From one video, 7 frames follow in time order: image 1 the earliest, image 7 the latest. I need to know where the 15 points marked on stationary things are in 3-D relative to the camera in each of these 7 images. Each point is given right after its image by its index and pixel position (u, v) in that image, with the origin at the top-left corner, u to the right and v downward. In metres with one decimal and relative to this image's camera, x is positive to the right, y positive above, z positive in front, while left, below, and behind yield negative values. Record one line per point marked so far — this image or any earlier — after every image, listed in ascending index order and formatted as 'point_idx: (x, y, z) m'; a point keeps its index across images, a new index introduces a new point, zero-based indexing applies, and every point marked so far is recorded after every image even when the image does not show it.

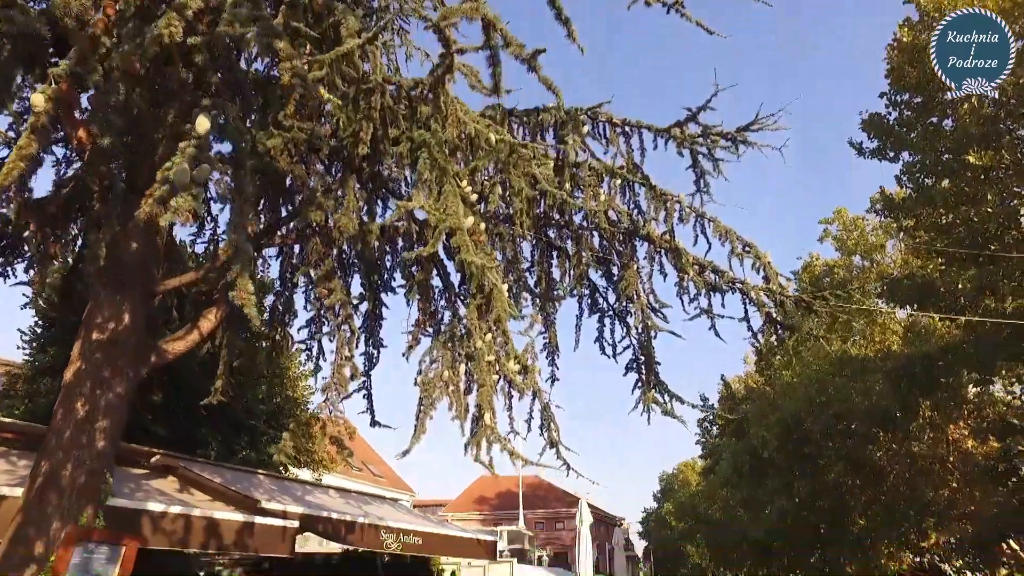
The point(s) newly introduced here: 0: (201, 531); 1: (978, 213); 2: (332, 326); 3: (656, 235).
0: (-3.9, -3.1, +8.4) m
1: (+10.7, +1.6, +15.2) m
2: (-2.1, -0.4, +7.7) m
3: (+1.9, +0.7, +9.0) m
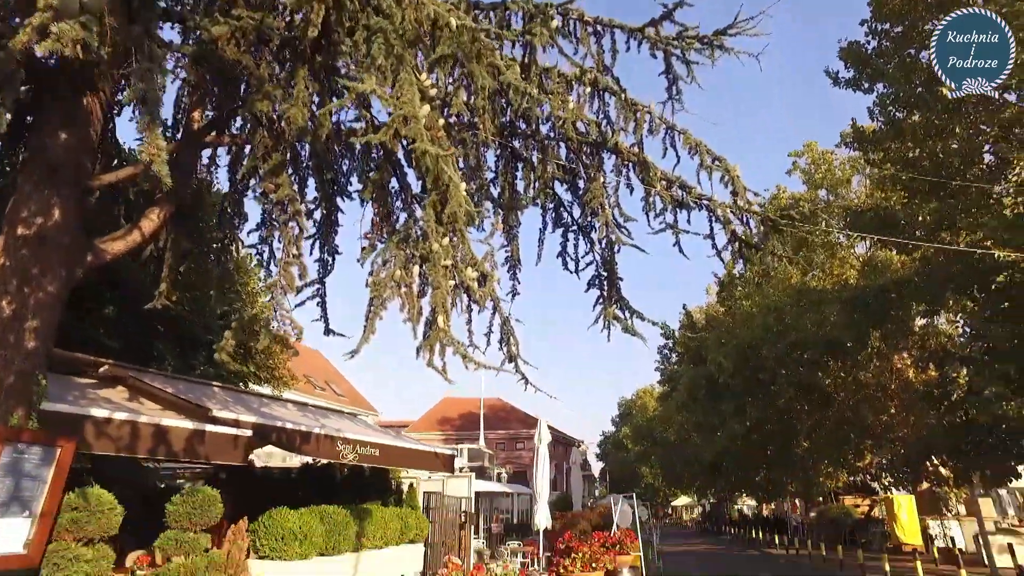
0: (-4.5, -1.9, +8.2) m
1: (+9.9, +3.2, +15.2) m
2: (-2.5, +0.7, +7.3) m
3: (+1.5, +1.8, +8.7) m
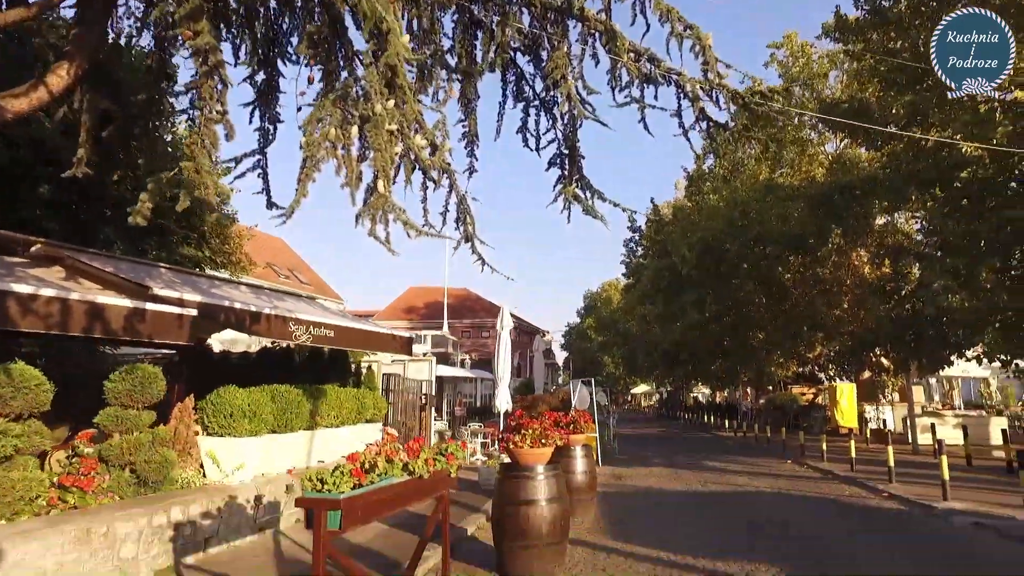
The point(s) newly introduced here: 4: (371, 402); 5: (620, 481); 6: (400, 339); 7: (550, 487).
0: (-5.0, -0.3, +7.8) m
1: (+9.1, +5.6, +14.6) m
2: (-3.0, +2.0, +6.6) m
3: (+1.0, +3.3, +8.0) m
4: (-2.9, -2.3, +13.3) m
5: (+2.6, -4.6, +16.0) m
6: (-2.3, -1.0, +13.9) m
7: (+0.4, -2.2, +7.4) m
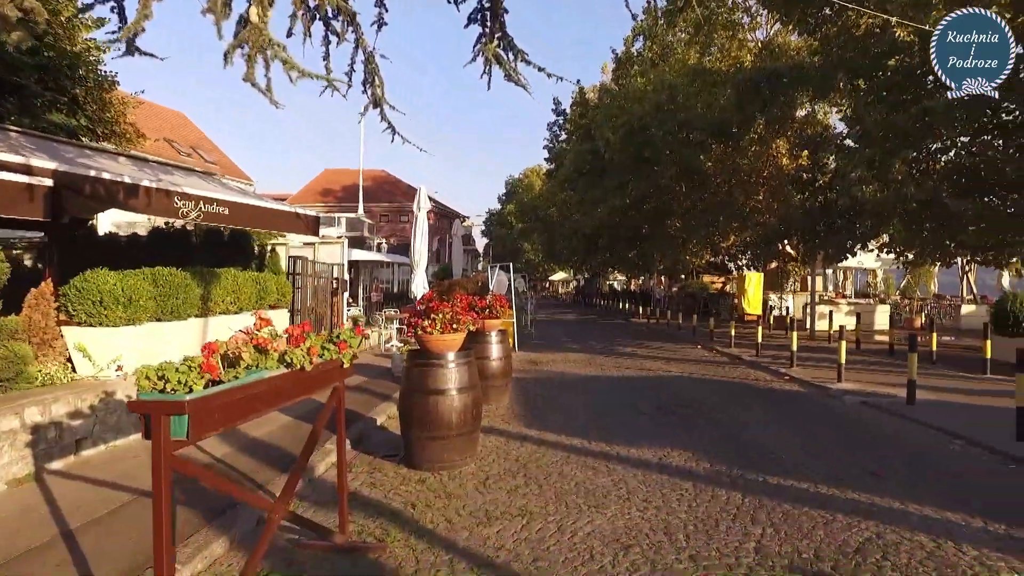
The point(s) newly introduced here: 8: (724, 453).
0: (-5.9, +1.0, +6.4) m
1: (+7.5, +7.9, +13.7) m
2: (-3.7, +3.1, +5.1) m
3: (+0.1, +4.6, +6.7) m
4: (-4.5, 0.0, +12.4) m
5: (+0.6, -1.9, +16.0) m
6: (-4.0, +1.3, +12.8) m
7: (-0.5, -0.9, +7.0) m
8: (+2.4, -1.9, +7.5) m
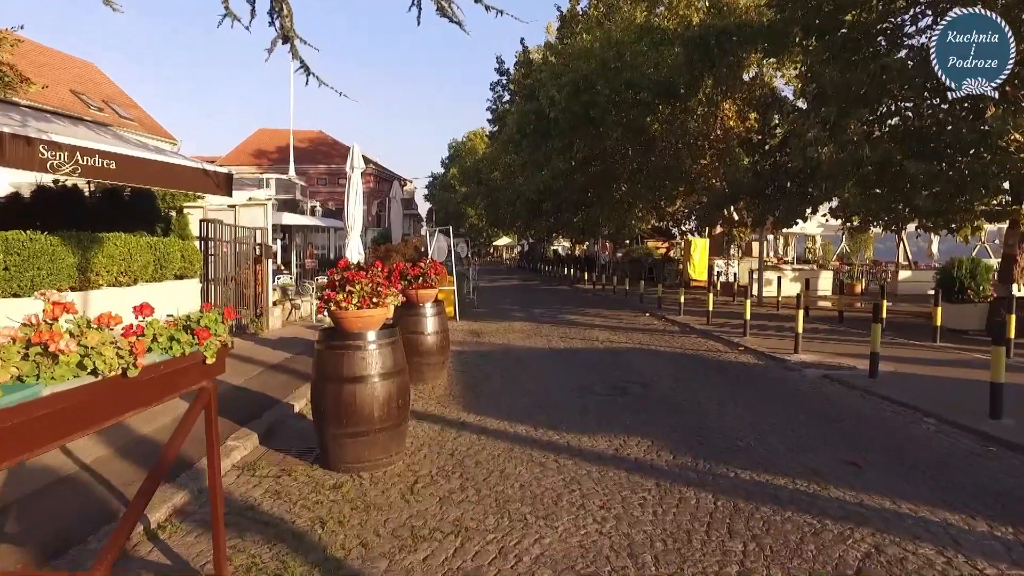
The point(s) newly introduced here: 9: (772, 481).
0: (-6.4, +1.2, +4.7) m
1: (+6.3, +8.6, +12.8) m
2: (-4.2, +3.3, +3.5) m
3: (-0.5, +4.9, +5.3) m
4: (-5.5, +0.6, +10.9) m
5: (-0.8, -1.1, +15.0) m
6: (-5.0, +1.9, +11.3) m
7: (-1.1, -0.6, +5.9) m
8: (+1.8, -1.5, +6.7) m
9: (+2.1, -1.6, +5.5) m
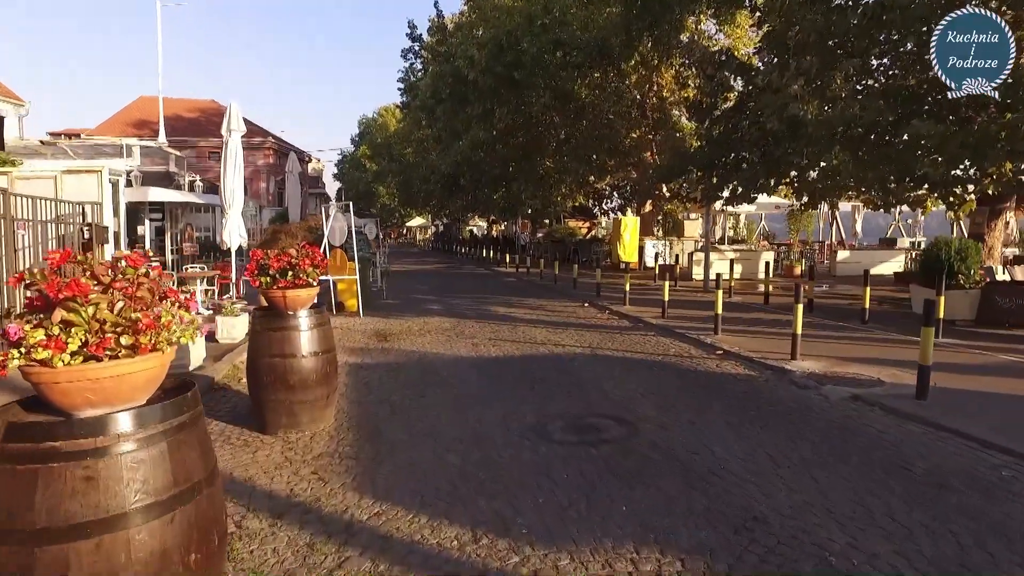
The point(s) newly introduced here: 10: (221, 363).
0: (-6.6, +1.0, +0.8) m
1: (+4.9, +8.8, +10.2) m
2: (-4.2, +3.1, -0.2) m
3: (-0.8, +4.8, +2.0) m
4: (-6.4, +0.5, +7.0) m
5: (-2.2, -1.0, +11.7) m
6: (-6.0, +1.9, +7.4) m
7: (-1.4, -0.7, +2.6) m
8: (+1.3, -1.6, +3.8) m
9: (+1.9, -1.7, +2.7) m
10: (-4.1, -1.0, +9.2) m
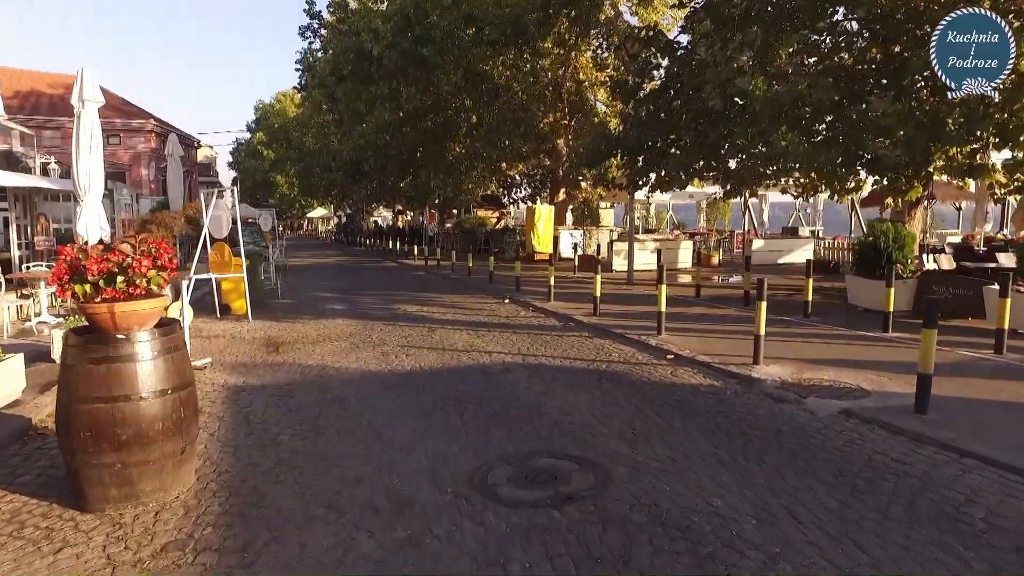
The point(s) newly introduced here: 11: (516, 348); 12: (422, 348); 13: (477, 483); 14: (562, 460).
0: (-6.3, +0.8, -1.8) m
1: (+3.7, +8.9, +9.0) m
2: (-3.8, +2.9, -2.4) m
3: (-0.8, +4.7, +0.2) m
4: (-6.9, +0.4, +4.4) m
5: (-3.5, -1.0, +9.7) m
6: (-6.6, +1.7, +4.9) m
7: (-1.4, -0.9, +0.8) m
8: (+1.2, -1.6, +2.4) m
9: (+1.9, -1.7, +1.4) m
10: (-4.9, -1.1, +7.0) m
11: (+0.1, -0.9, +10.1) m
12: (-1.4, -0.9, +10.2) m
13: (-0.2, -1.4, +4.8) m
14: (+0.4, -1.4, +5.3) m
